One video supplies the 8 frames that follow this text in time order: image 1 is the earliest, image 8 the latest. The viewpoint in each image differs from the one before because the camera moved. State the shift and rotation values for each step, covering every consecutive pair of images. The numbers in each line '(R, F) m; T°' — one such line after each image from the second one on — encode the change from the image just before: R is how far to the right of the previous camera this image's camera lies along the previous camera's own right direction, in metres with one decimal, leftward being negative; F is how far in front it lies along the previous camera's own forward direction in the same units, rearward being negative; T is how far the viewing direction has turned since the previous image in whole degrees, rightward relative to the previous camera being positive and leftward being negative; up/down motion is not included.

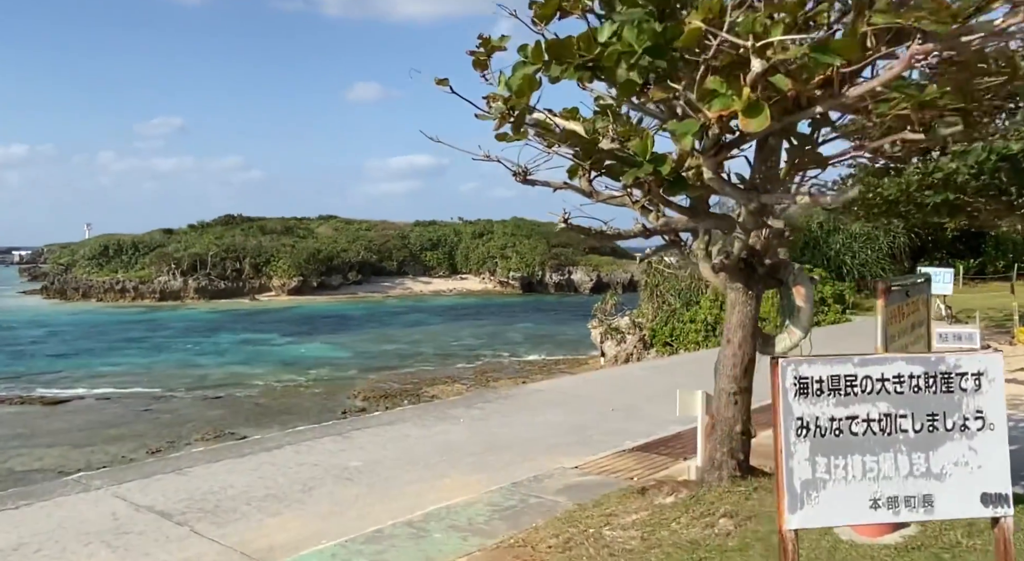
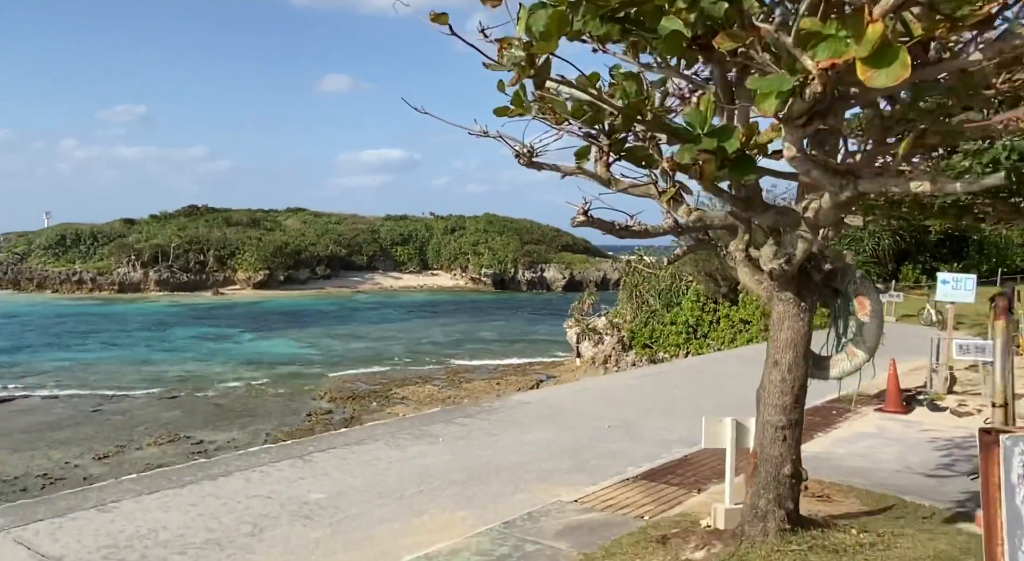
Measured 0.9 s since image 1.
(-0.1, +0.8) m; +2°
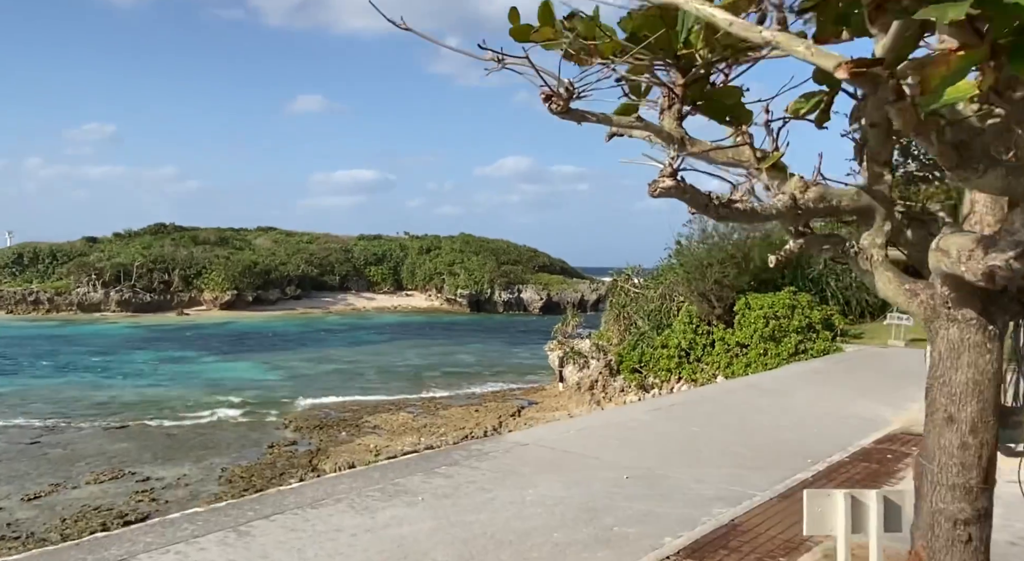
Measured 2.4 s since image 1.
(-0.1, +1.2) m; +2°
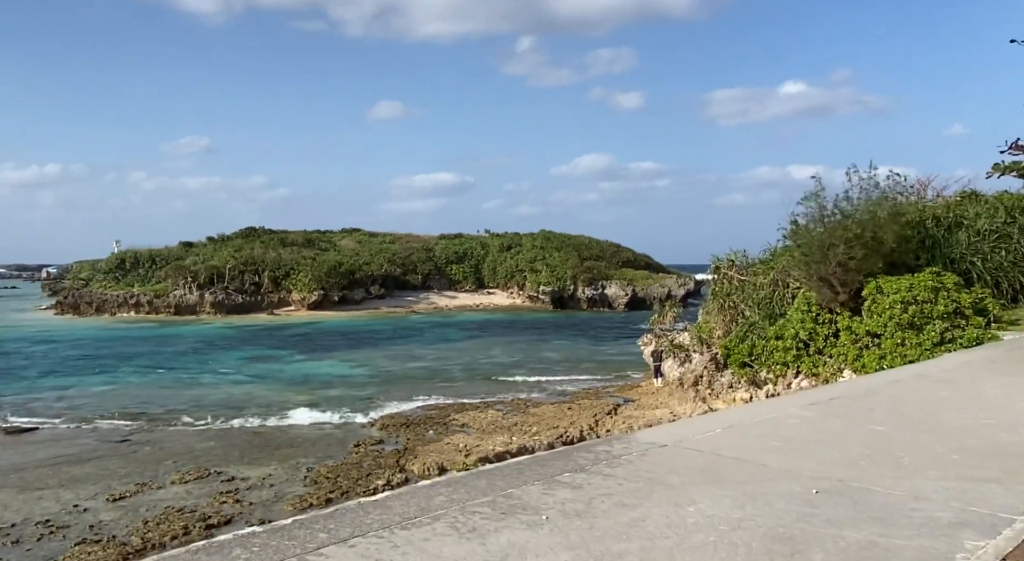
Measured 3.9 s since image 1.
(-0.3, +1.2) m; -6°
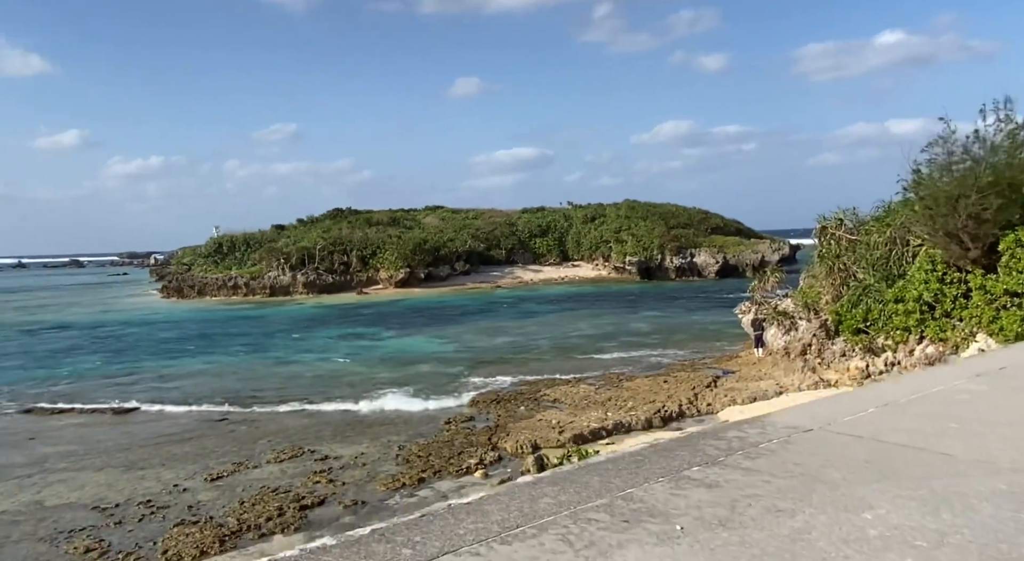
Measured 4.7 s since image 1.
(-0.1, +0.7) m; -6°
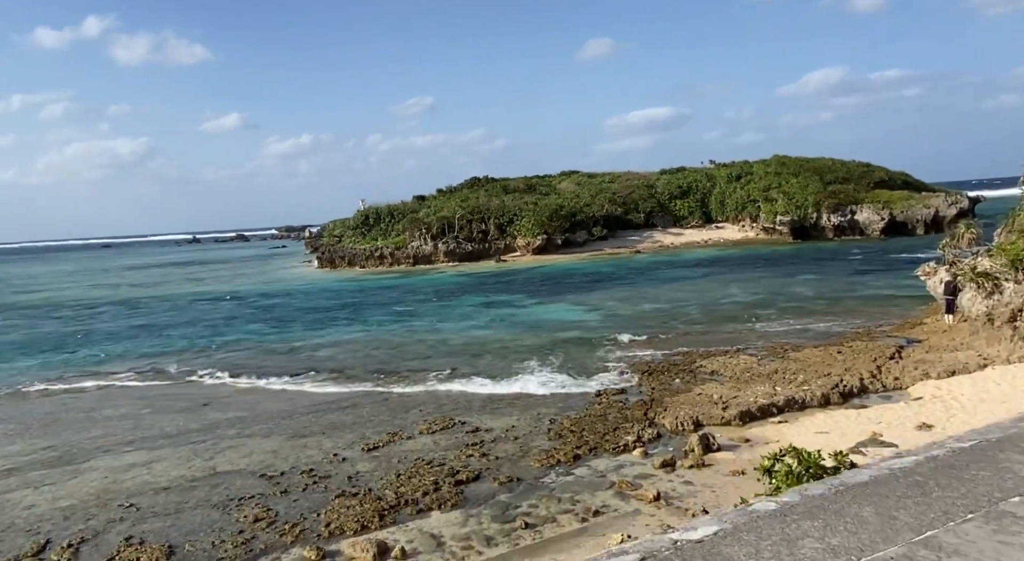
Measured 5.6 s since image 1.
(-0.3, +0.8) m; -9°
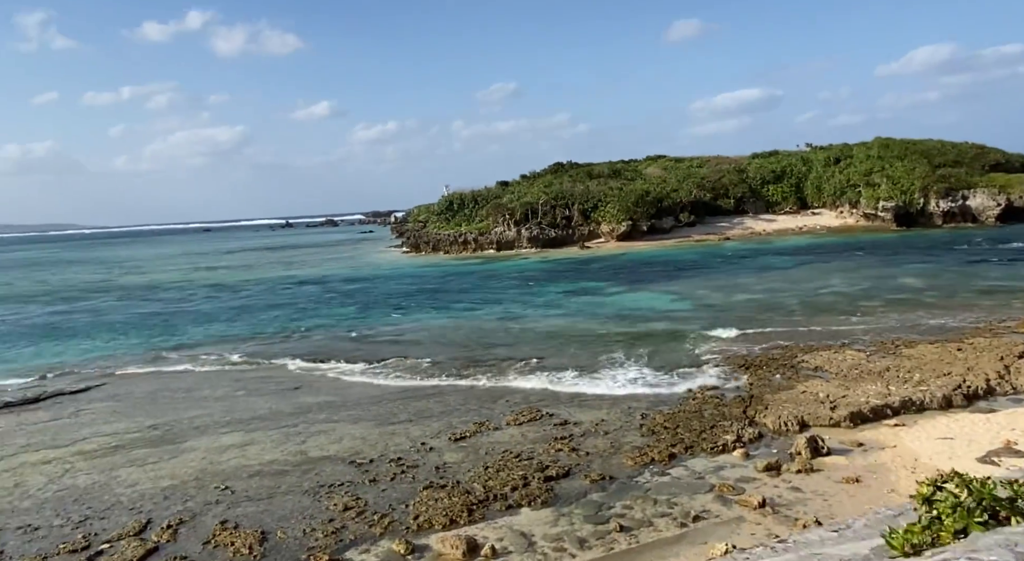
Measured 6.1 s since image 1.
(-0.2, +0.5) m; -6°
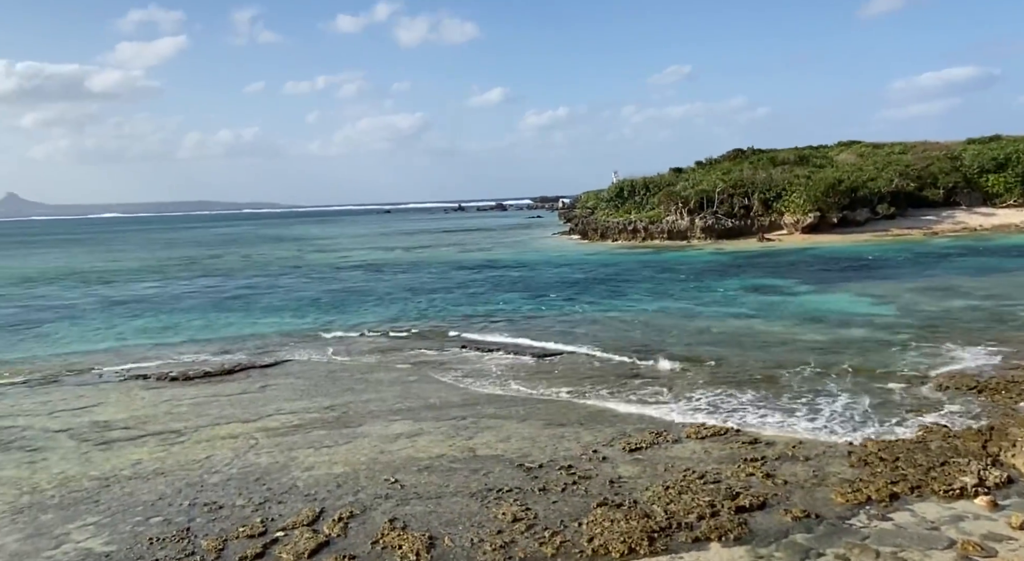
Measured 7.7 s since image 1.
(-0.4, +1.1) m; -12°
